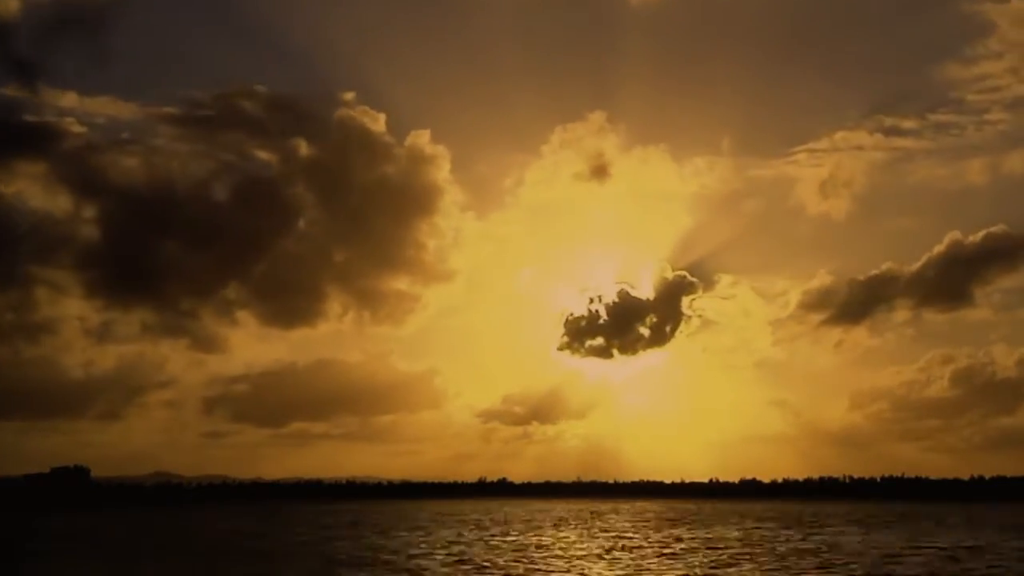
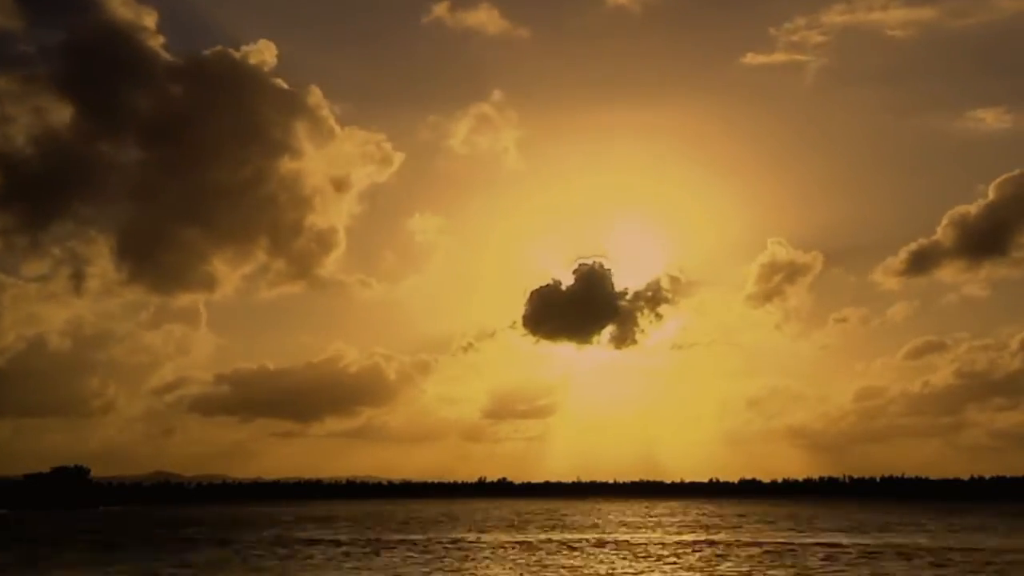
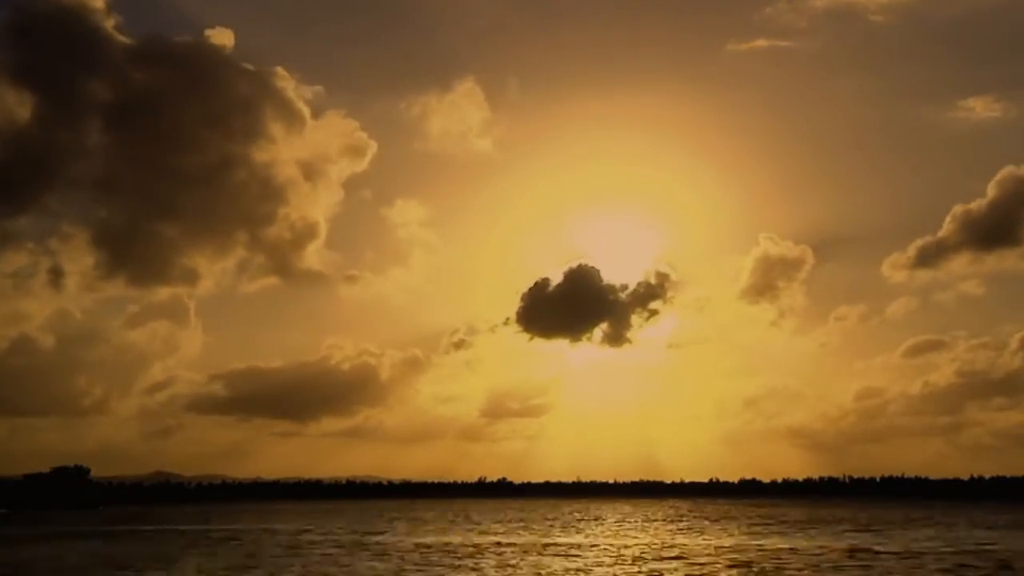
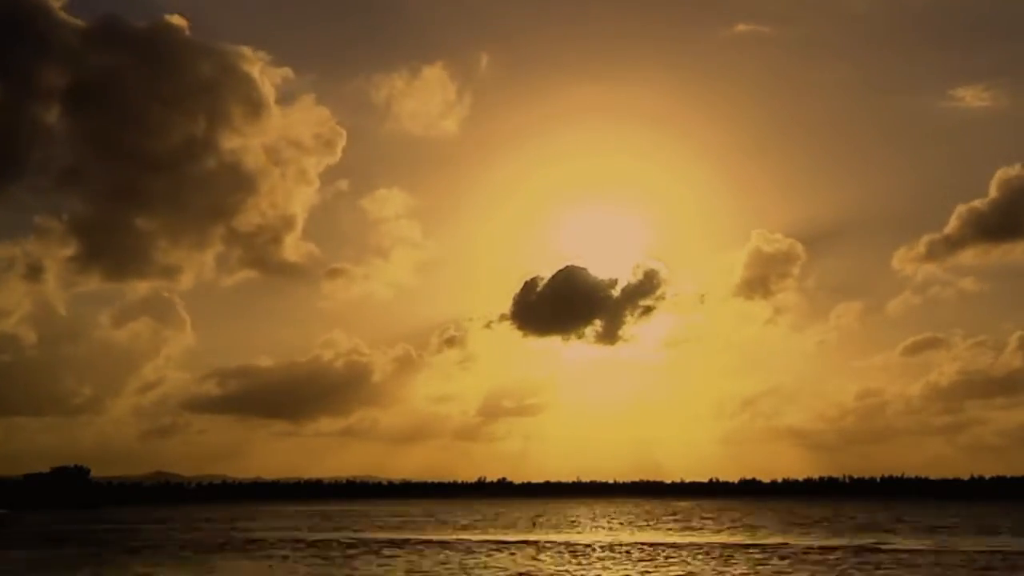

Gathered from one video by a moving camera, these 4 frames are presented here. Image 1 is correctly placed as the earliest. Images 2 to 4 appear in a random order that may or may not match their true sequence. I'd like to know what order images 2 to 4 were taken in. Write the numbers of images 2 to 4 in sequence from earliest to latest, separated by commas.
2, 3, 4
